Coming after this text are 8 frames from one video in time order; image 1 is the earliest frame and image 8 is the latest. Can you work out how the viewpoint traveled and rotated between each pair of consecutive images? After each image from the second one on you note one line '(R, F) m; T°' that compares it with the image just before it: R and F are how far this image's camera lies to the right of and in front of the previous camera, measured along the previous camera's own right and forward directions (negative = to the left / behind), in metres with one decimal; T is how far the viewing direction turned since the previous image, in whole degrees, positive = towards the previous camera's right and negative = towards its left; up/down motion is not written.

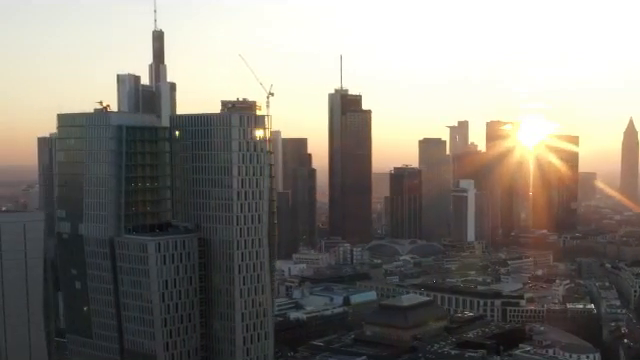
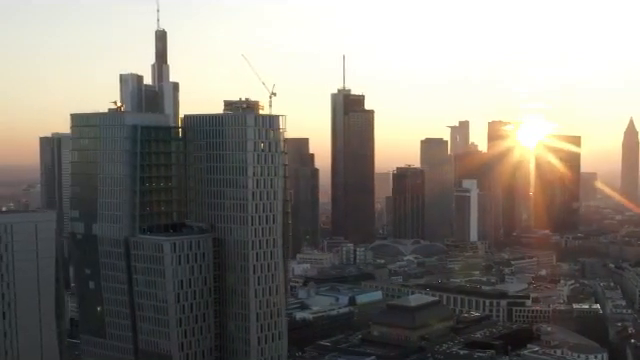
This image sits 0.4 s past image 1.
(-1.0, 0.0) m; 0°
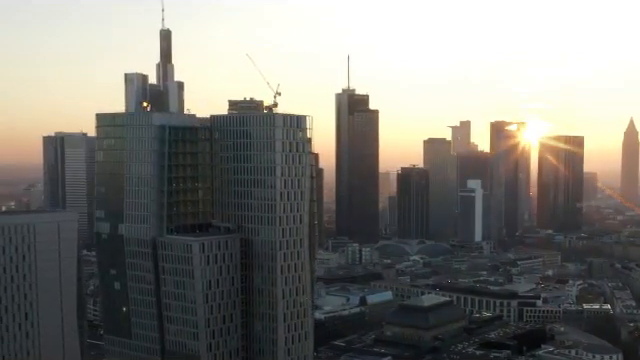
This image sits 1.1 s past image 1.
(-2.0, -0.1) m; 0°
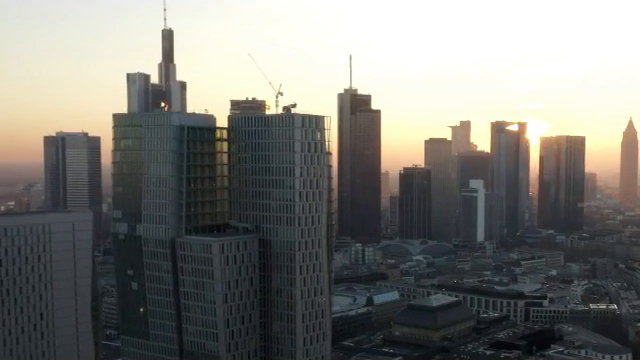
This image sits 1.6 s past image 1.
(-1.4, 0.0) m; 0°
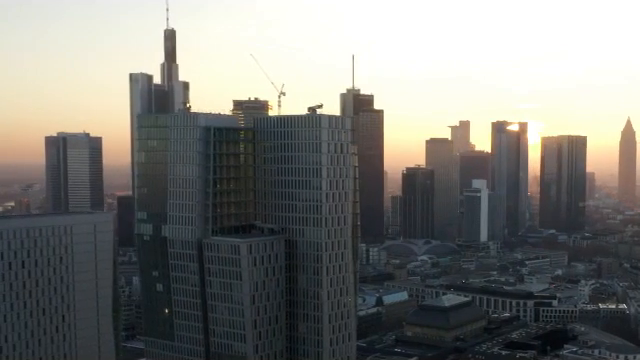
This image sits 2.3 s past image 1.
(-2.0, 0.0) m; 0°
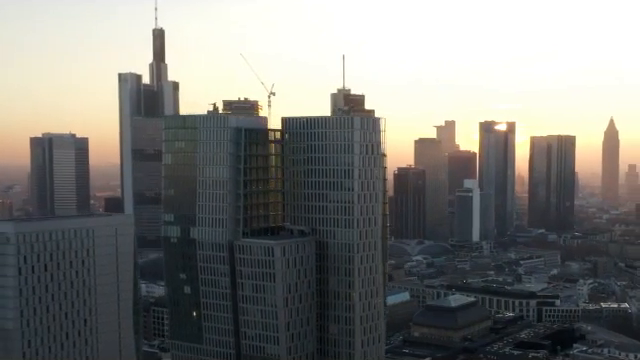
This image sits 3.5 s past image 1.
(-3.4, +0.3) m; +2°
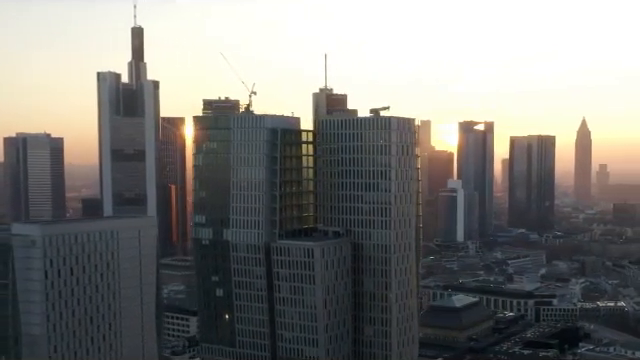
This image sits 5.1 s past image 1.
(-4.4, +0.6) m; +2°
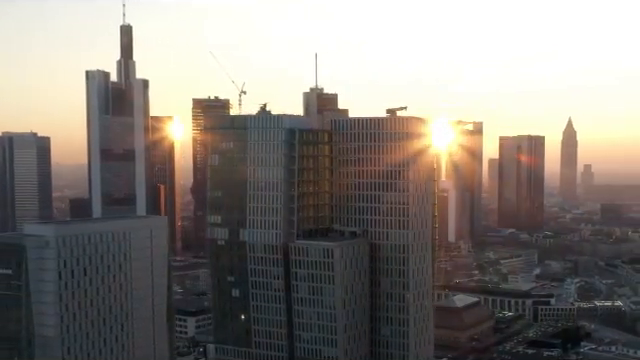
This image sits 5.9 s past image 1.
(-2.2, +0.2) m; +1°
